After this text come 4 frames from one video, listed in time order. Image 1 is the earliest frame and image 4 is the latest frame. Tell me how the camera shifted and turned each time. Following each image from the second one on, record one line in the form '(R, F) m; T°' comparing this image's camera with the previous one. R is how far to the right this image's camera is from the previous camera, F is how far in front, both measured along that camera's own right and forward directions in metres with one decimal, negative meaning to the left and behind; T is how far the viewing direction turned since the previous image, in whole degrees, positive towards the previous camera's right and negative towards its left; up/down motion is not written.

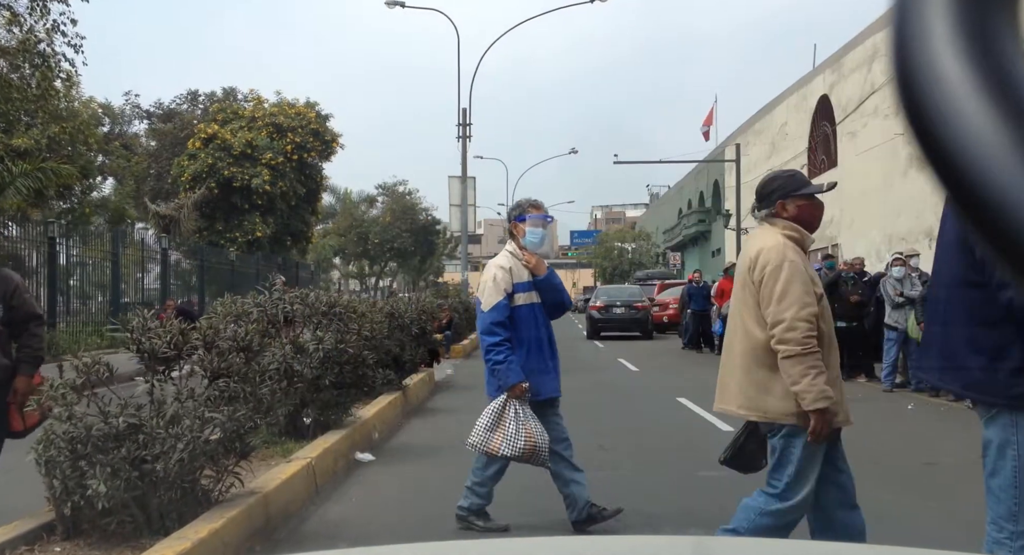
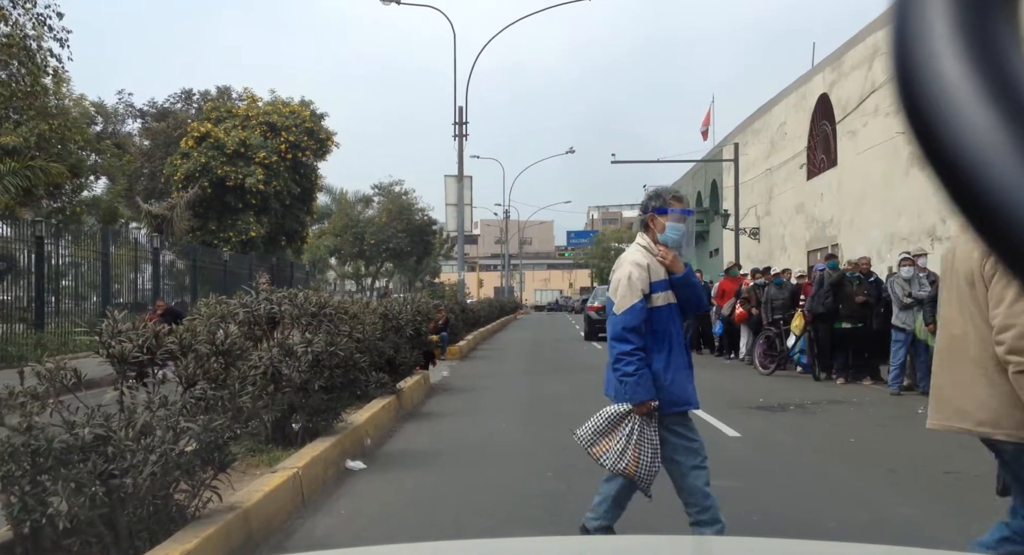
(0.0, +0.3) m; 0°
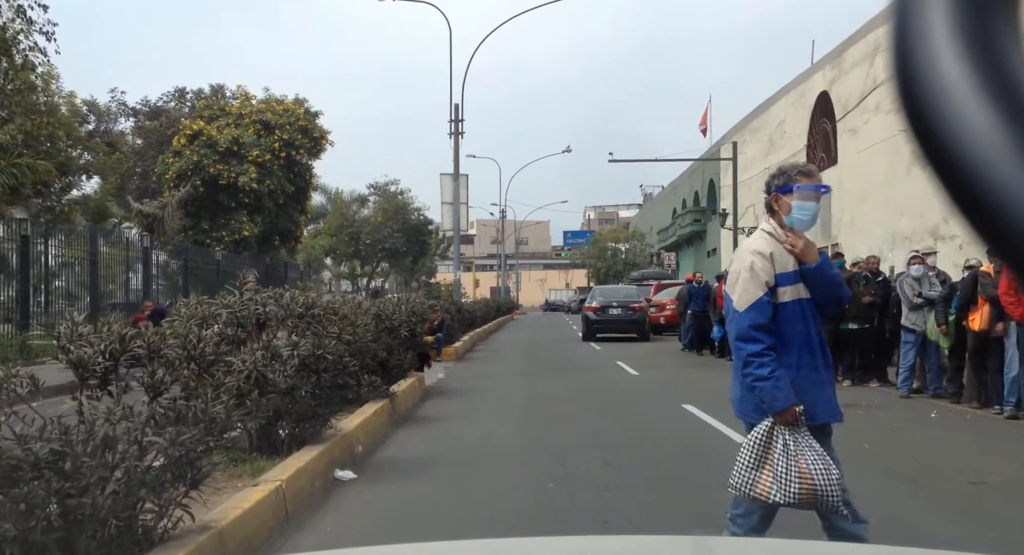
(0.0, +0.3) m; 0°
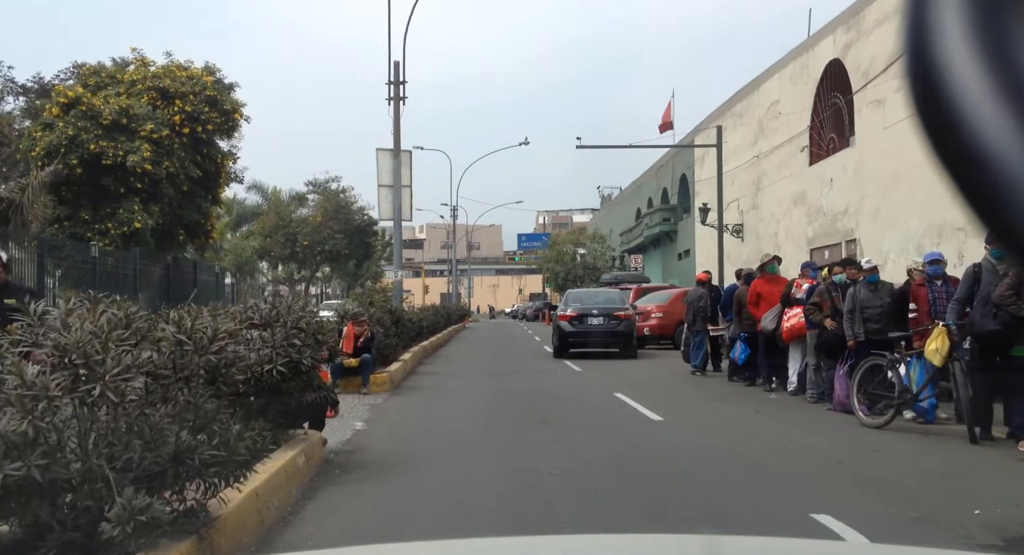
(-0.1, +5.0) m; +3°
